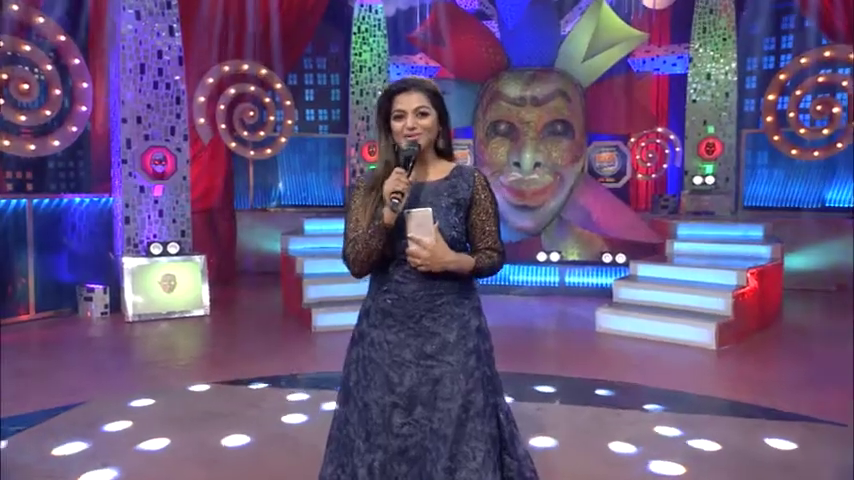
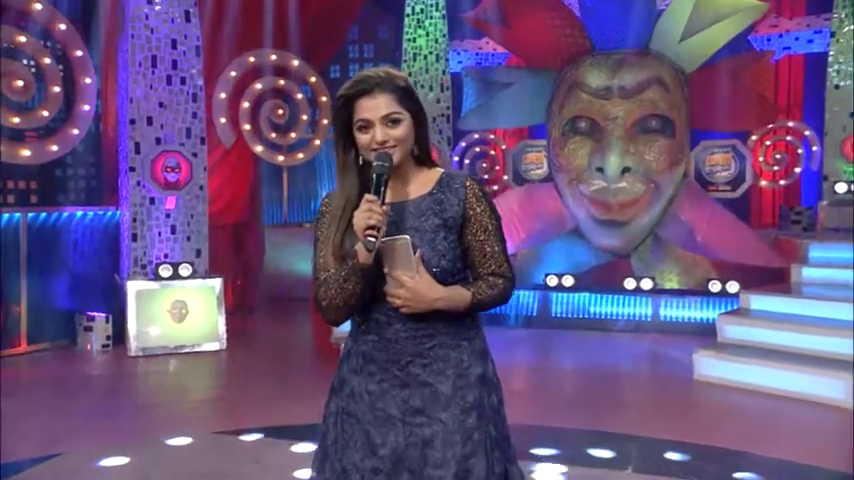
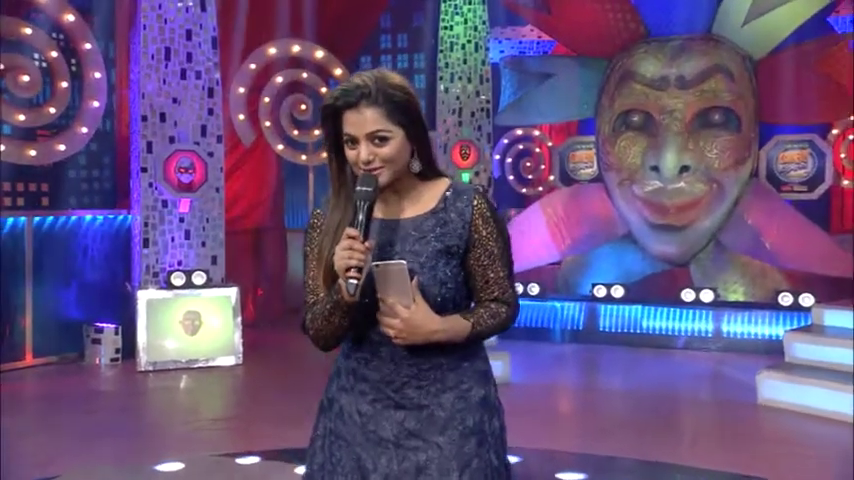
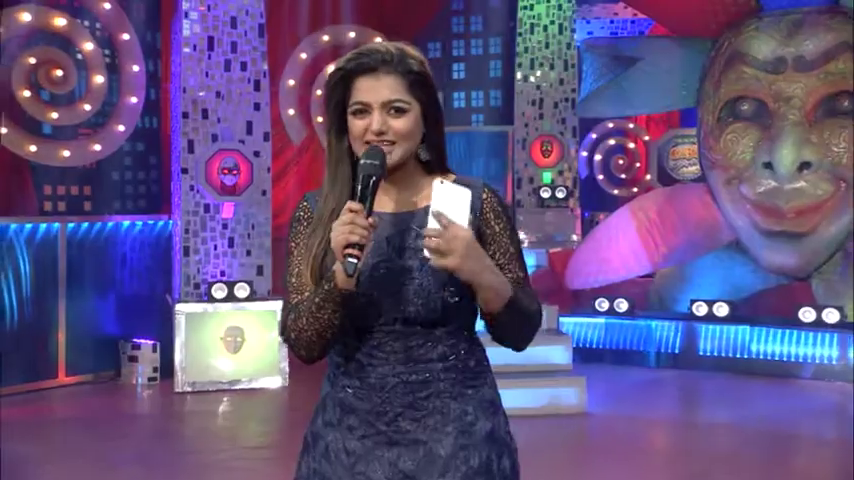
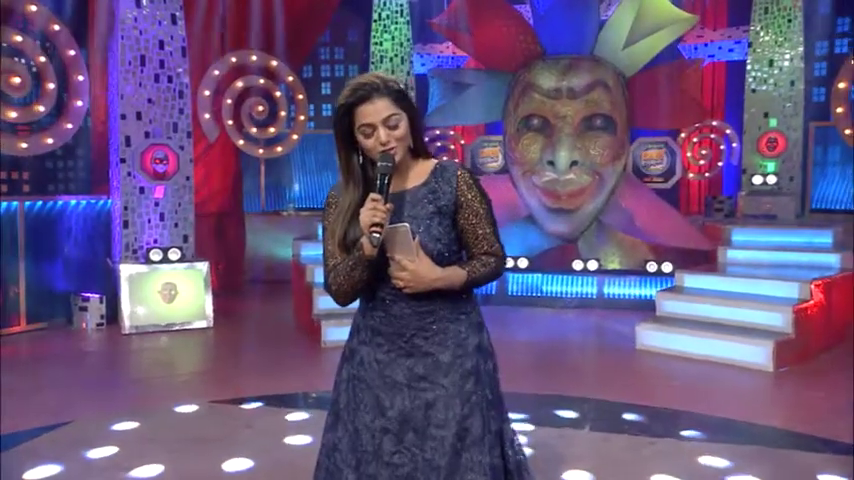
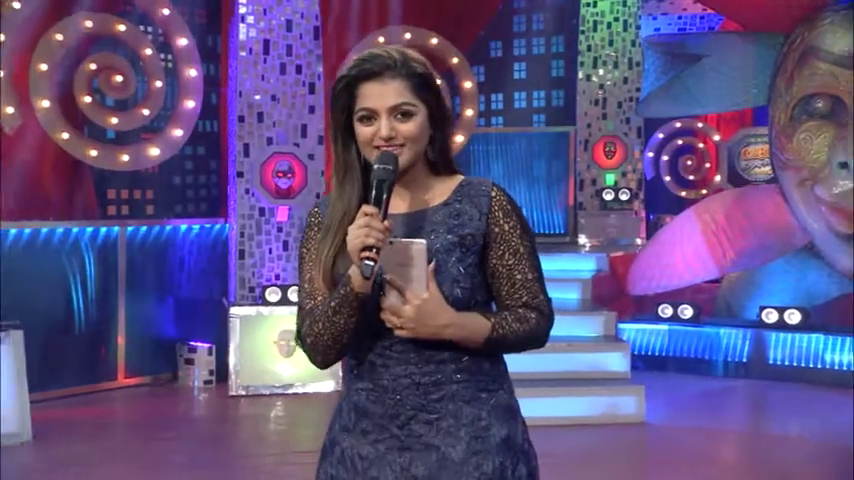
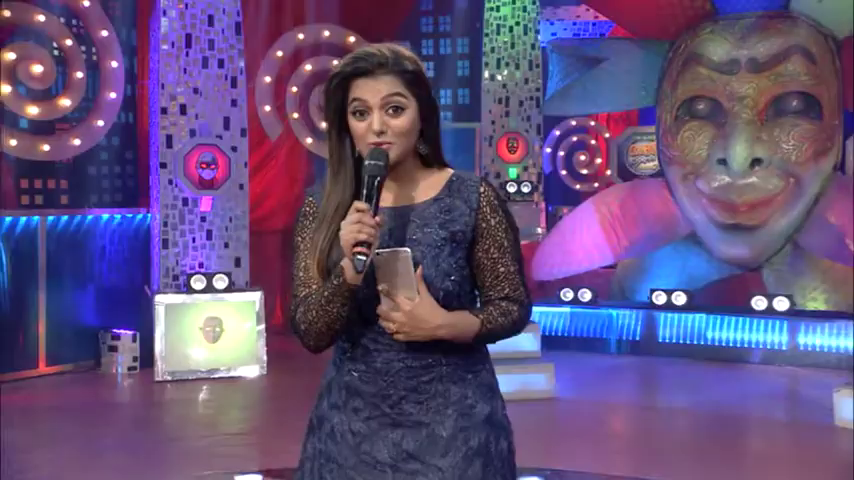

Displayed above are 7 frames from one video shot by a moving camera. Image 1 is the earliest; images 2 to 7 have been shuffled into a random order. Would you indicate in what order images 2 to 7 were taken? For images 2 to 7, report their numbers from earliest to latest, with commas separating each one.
5, 2, 3, 7, 4, 6
